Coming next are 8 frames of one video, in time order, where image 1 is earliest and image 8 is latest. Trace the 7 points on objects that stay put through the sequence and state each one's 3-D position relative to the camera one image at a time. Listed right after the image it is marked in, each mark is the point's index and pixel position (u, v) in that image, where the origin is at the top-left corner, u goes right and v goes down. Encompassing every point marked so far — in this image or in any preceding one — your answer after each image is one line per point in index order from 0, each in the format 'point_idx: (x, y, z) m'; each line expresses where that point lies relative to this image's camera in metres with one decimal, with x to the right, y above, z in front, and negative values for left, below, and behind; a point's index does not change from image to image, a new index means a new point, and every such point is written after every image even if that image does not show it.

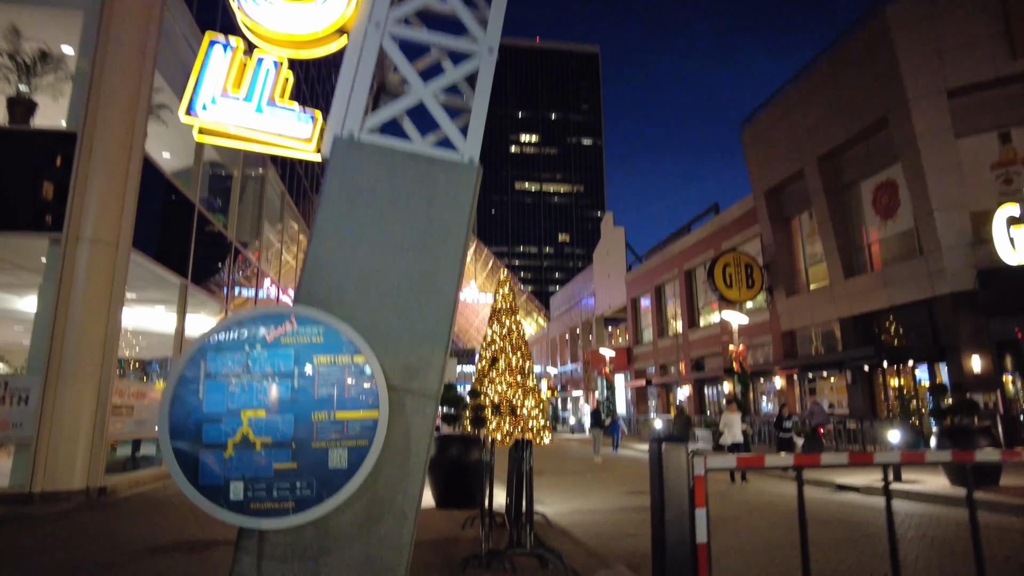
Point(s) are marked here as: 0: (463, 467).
0: (-0.7, -2.4, +8.6) m
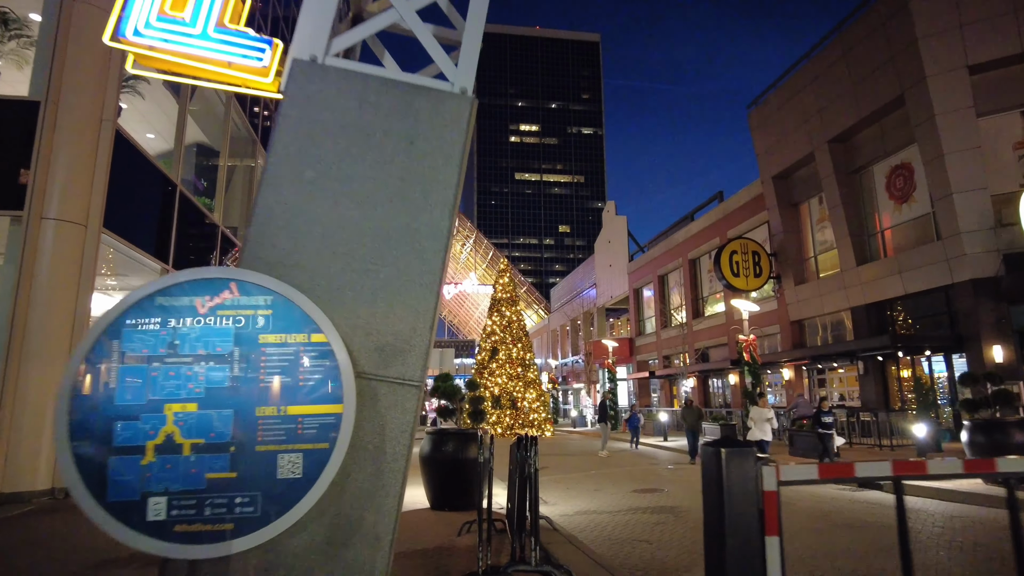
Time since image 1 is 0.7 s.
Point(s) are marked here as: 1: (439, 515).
0: (-0.7, -2.2, +7.9) m
1: (-0.9, -2.7, +7.7) m
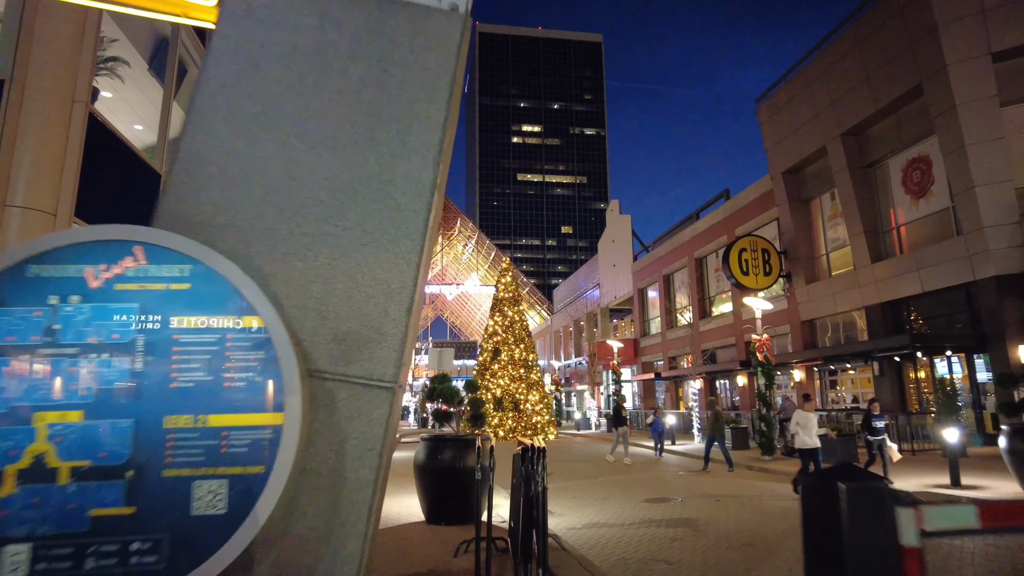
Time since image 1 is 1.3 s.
0: (-0.6, -2.1, +7.2) m
1: (-0.9, -2.6, +7.0) m
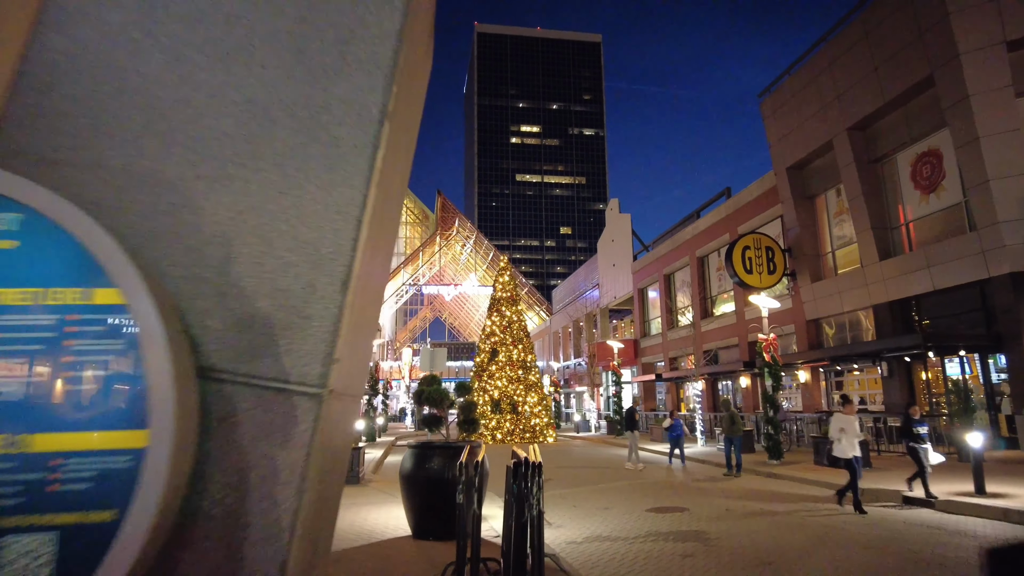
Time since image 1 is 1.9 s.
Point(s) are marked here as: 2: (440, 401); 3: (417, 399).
0: (-0.7, -2.1, +6.6) m
1: (-0.9, -2.6, +6.4) m
2: (-0.9, -1.4, +8.1) m
3: (-1.2, -1.4, +8.3) m
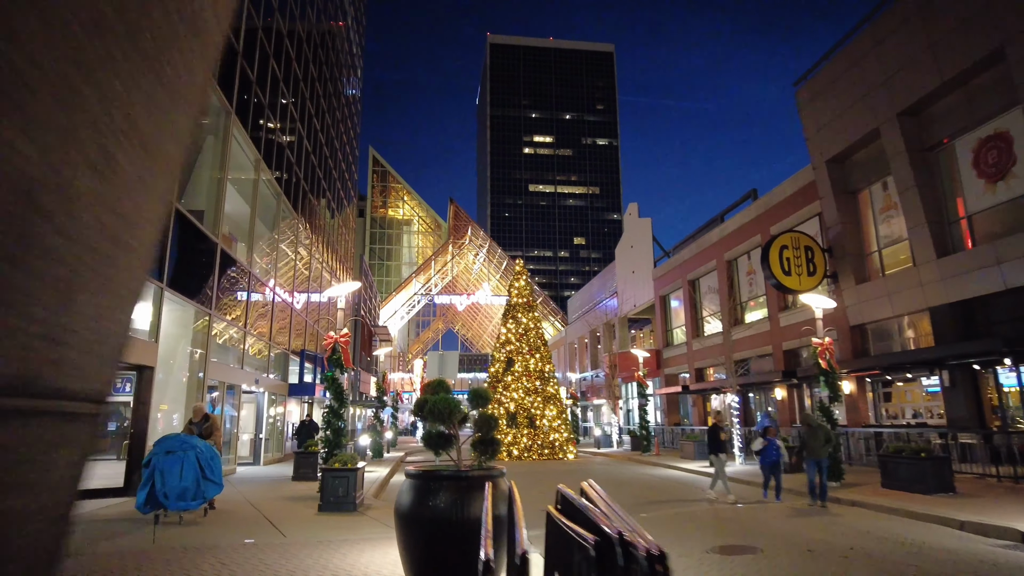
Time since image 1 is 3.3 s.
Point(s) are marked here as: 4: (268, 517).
0: (-0.4, -1.9, +4.9) m
1: (-0.7, -2.4, +4.7) m
2: (-0.6, -1.3, +6.5) m
3: (-0.9, -1.3, +6.7) m
4: (-3.7, -3.4, +9.6) m
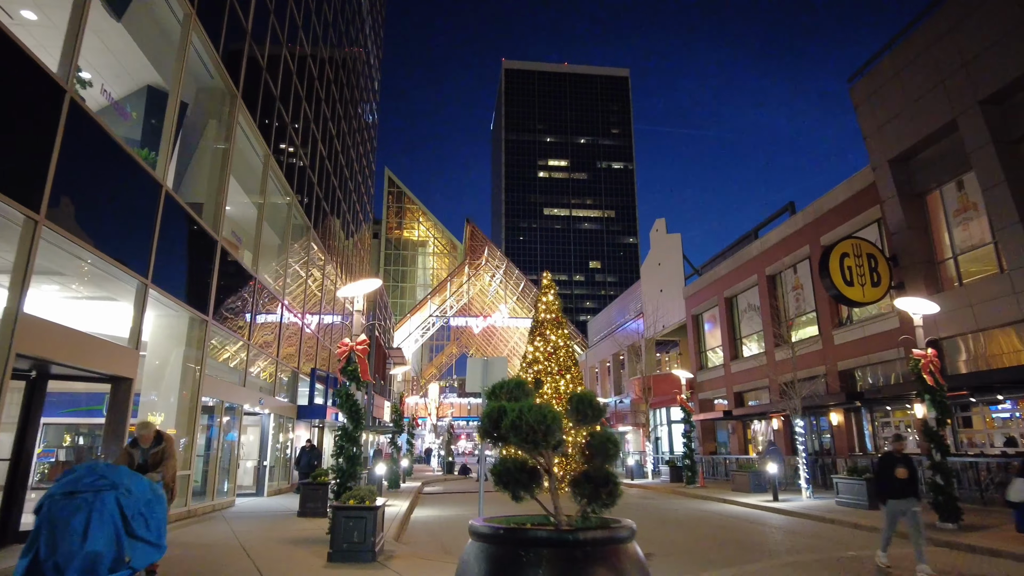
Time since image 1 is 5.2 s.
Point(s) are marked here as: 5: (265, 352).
0: (+0.2, -1.5, +2.9) m
1: (0.0, -2.1, +2.7) m
2: (0.0, -1.0, +4.5) m
3: (-0.3, -1.0, +4.7) m
4: (-2.9, -3.3, +7.6) m
5: (-7.5, -1.9, +19.4) m
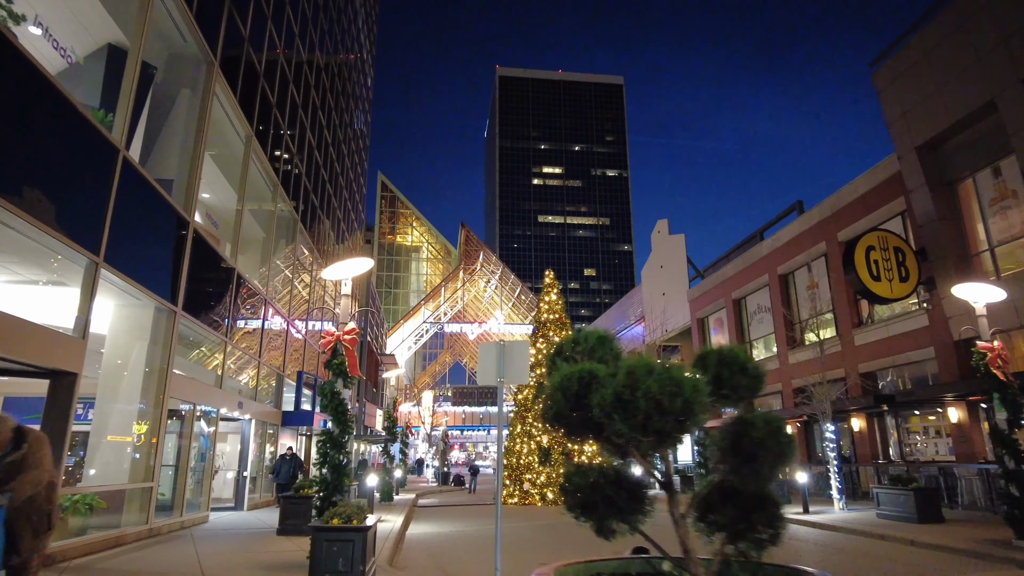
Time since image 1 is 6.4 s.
0: (+0.5, -1.2, +1.5) m
1: (+0.2, -1.7, +1.2) m
2: (+0.3, -0.7, +3.0) m
3: (0.0, -0.7, +3.2) m
4: (-2.7, -3.0, +6.1) m
5: (-7.4, -1.8, +17.9) m
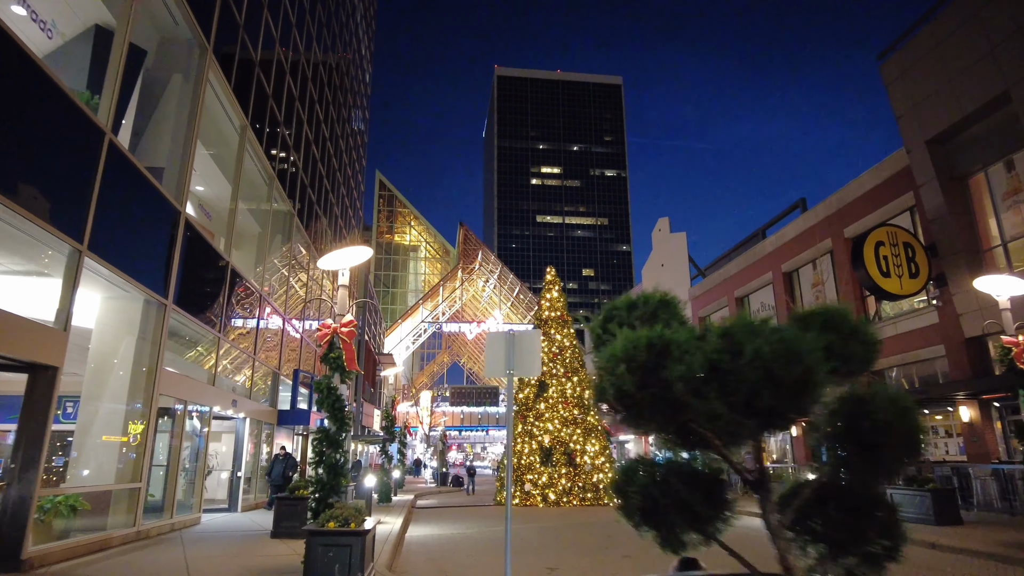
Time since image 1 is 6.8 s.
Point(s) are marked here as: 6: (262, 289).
0: (+0.6, -1.0, +1.0) m
1: (+0.3, -1.5, +0.8) m
2: (+0.4, -0.5, +2.6) m
3: (+0.1, -0.6, +2.8) m
4: (-2.6, -2.9, +5.6) m
5: (-7.4, -1.7, +17.4) m
6: (-7.6, 0.0, +19.3) m
